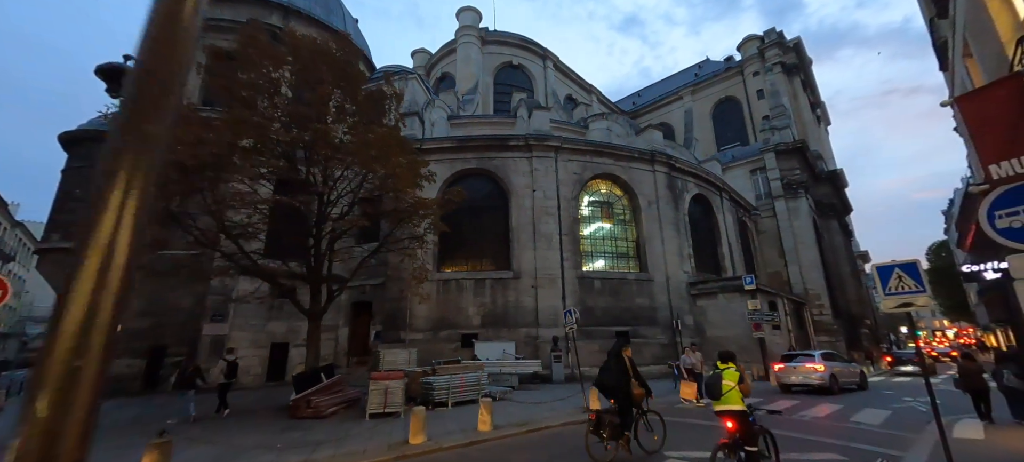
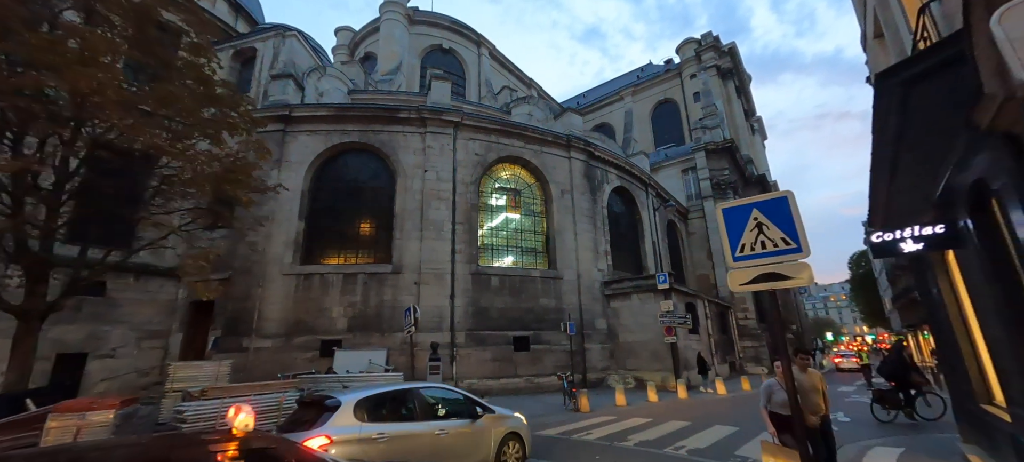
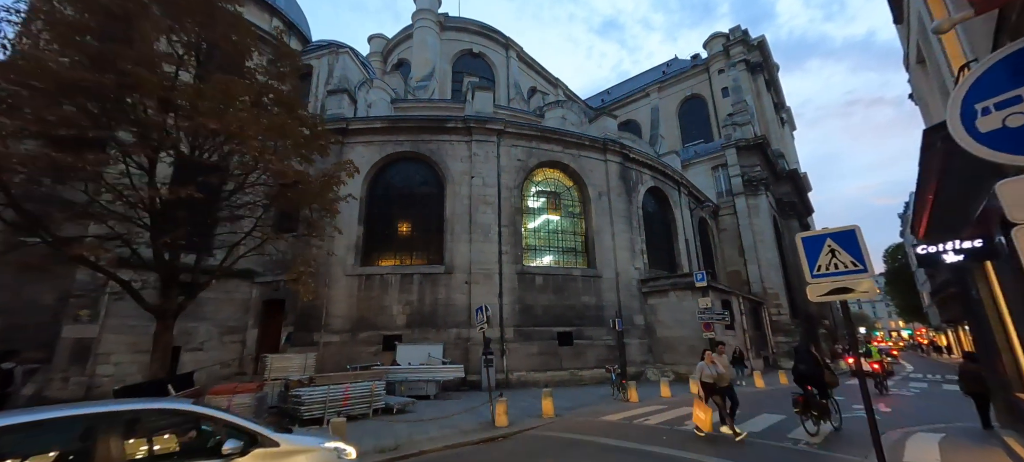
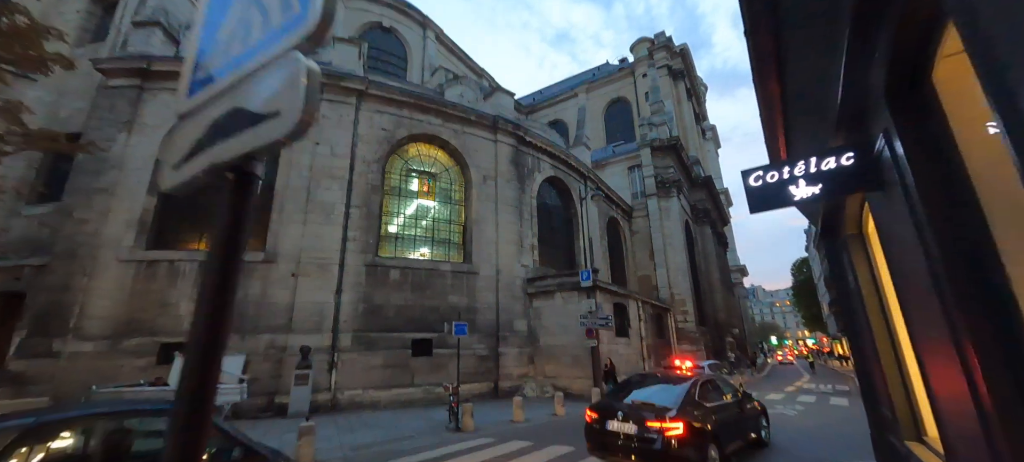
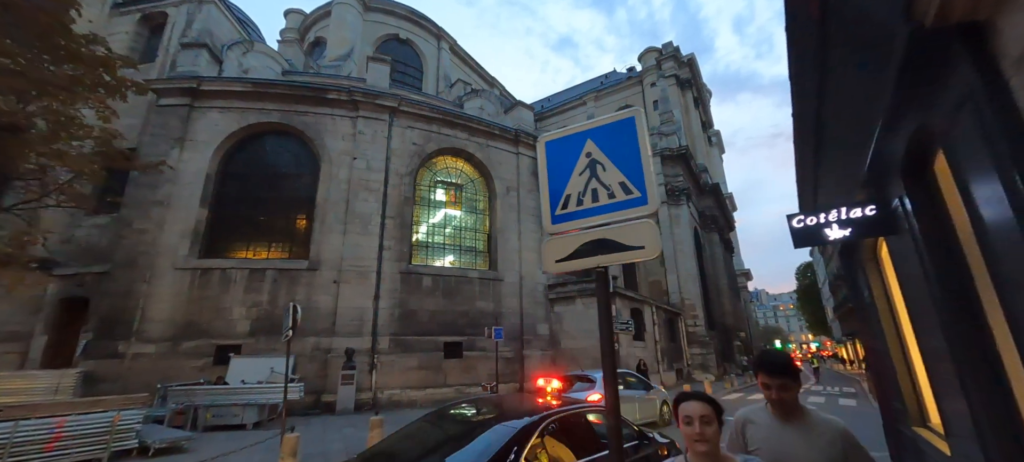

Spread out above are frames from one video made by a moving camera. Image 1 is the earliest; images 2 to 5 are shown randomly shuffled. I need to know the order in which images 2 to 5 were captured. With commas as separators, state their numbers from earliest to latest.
3, 2, 5, 4
